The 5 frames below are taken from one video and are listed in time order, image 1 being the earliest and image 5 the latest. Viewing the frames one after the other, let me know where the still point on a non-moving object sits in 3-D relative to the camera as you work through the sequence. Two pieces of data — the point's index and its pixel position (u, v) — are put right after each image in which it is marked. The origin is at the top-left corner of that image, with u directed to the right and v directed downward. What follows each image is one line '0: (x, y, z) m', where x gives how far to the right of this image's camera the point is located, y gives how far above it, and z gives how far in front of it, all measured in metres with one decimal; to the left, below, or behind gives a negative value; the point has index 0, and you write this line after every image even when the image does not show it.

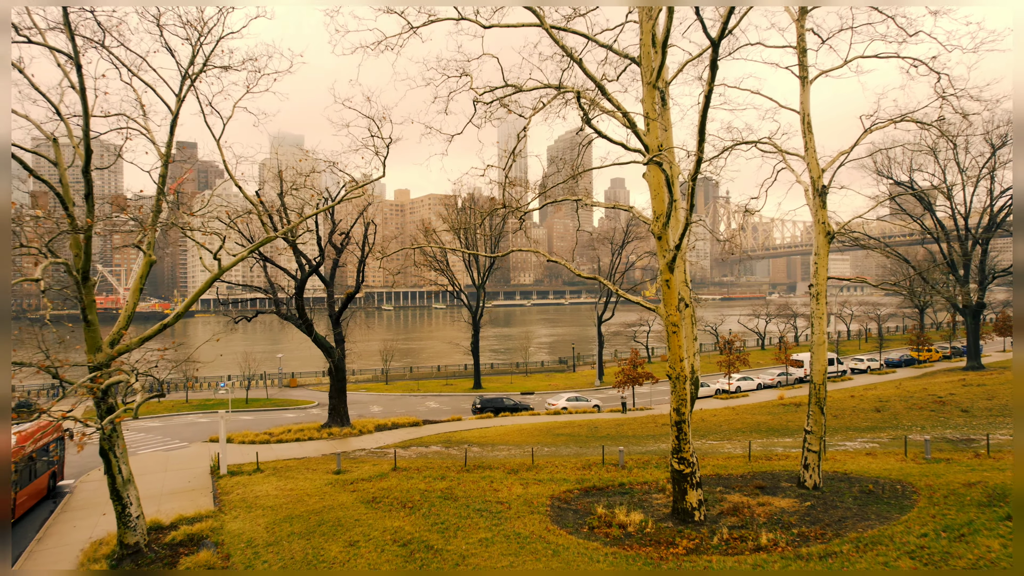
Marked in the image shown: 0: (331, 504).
0: (-3.8, -4.5, +10.4) m
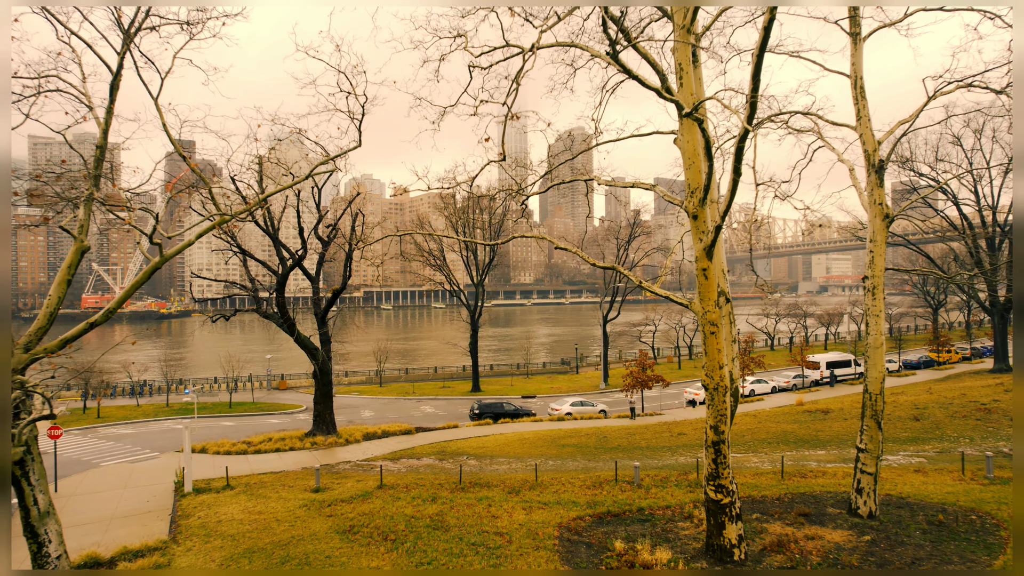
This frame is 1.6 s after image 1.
0: (-3.8, -4.4, +8.9) m
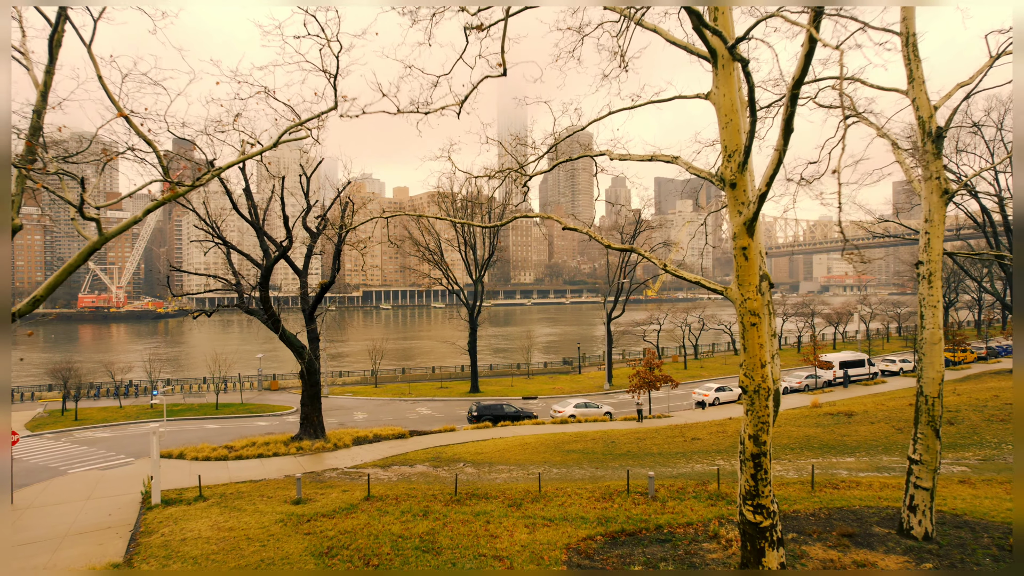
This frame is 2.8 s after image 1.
0: (-3.7, -4.2, +7.8) m
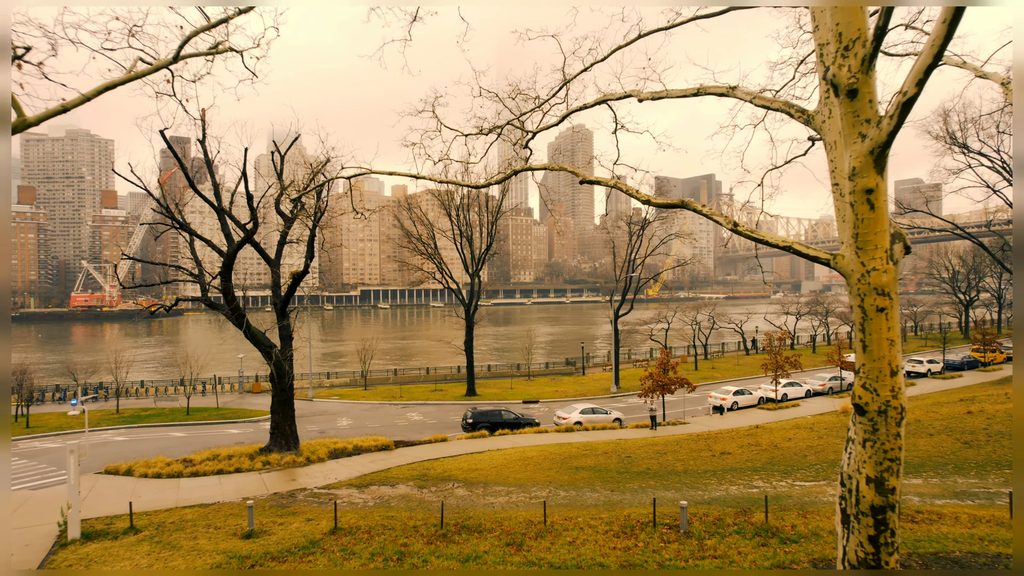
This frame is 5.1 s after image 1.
0: (-3.8, -3.9, +5.8) m
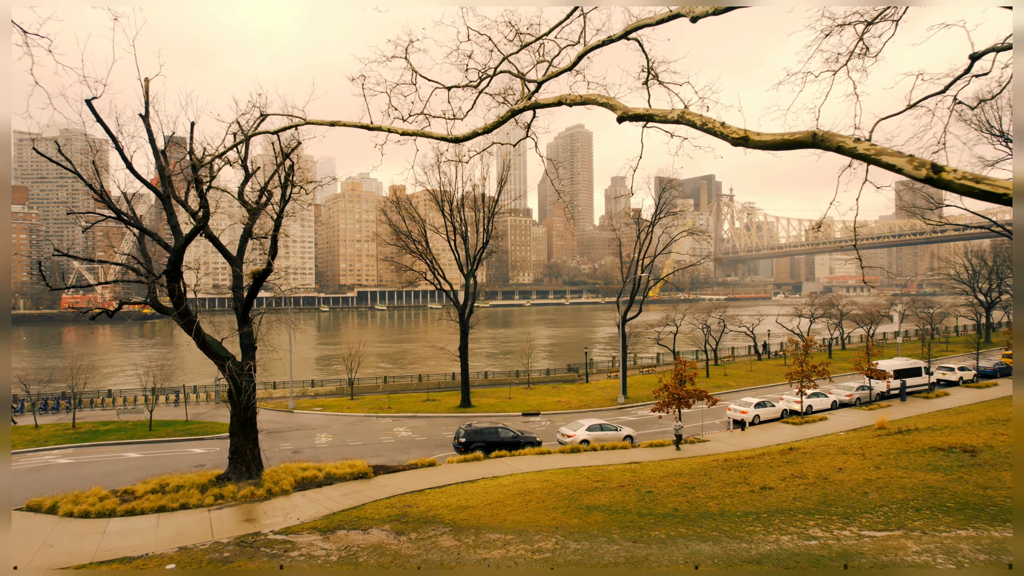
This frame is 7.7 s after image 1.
0: (-3.8, -3.9, +3.7) m
